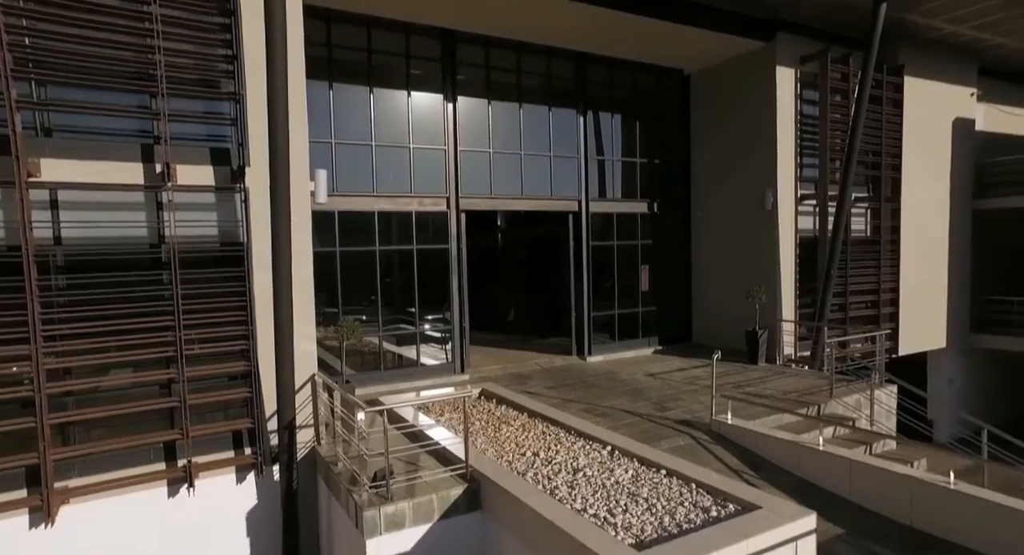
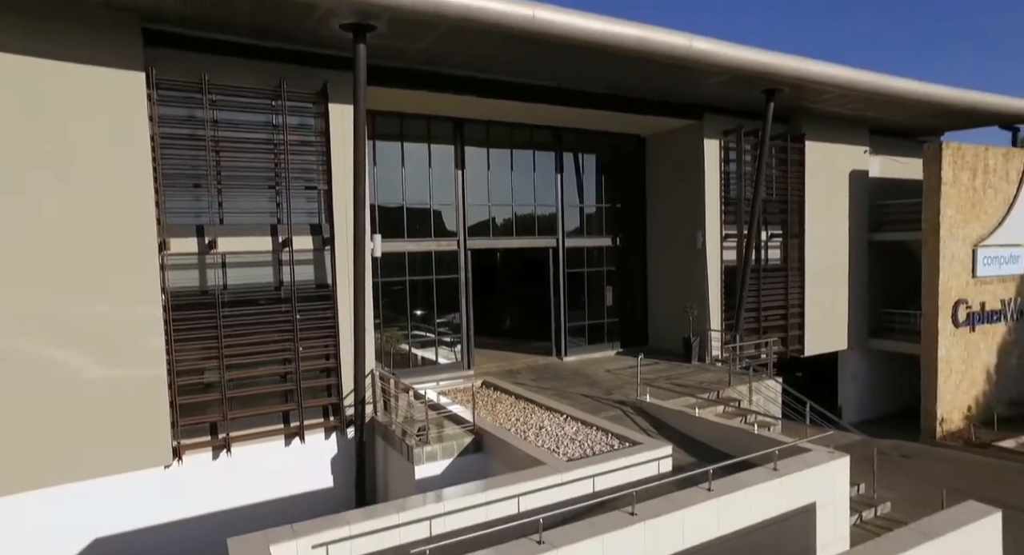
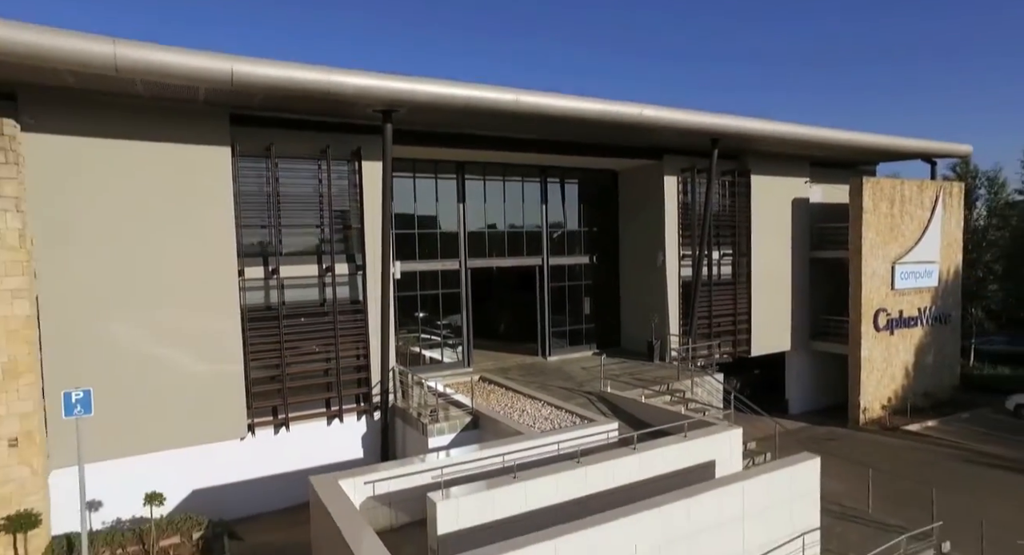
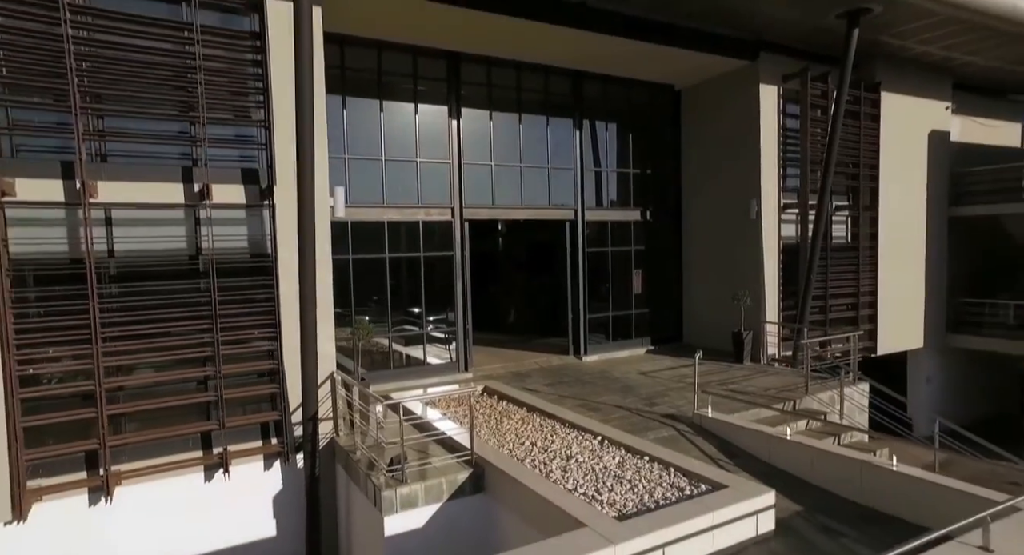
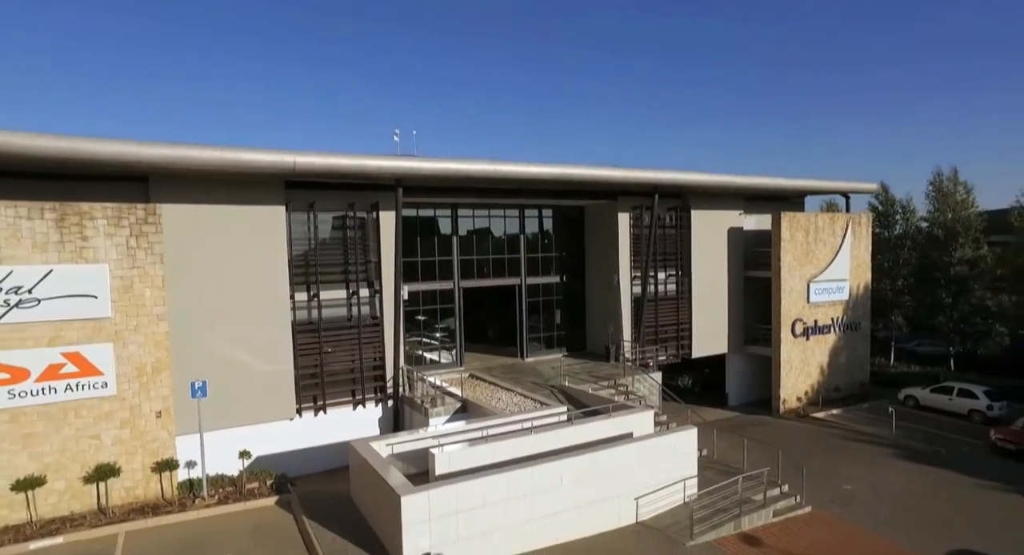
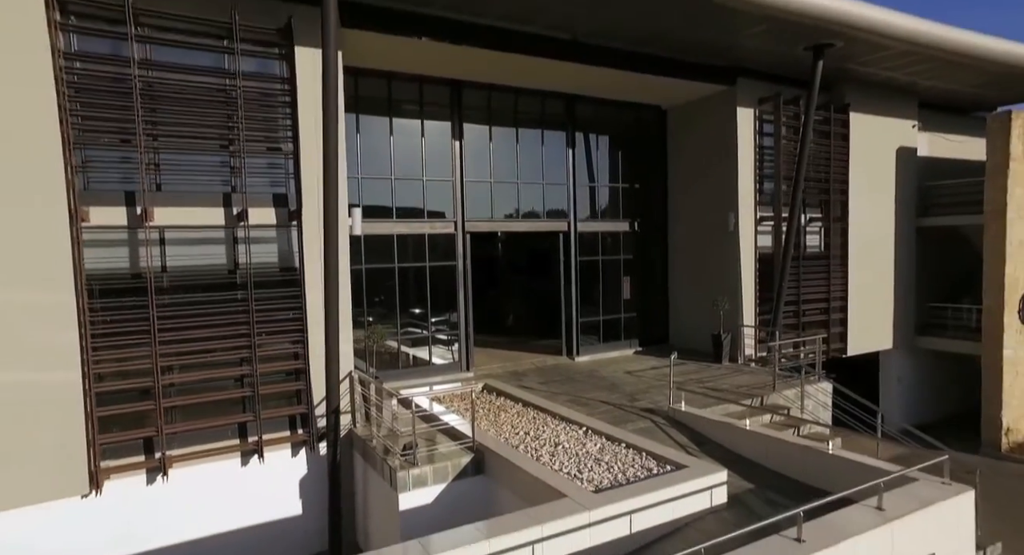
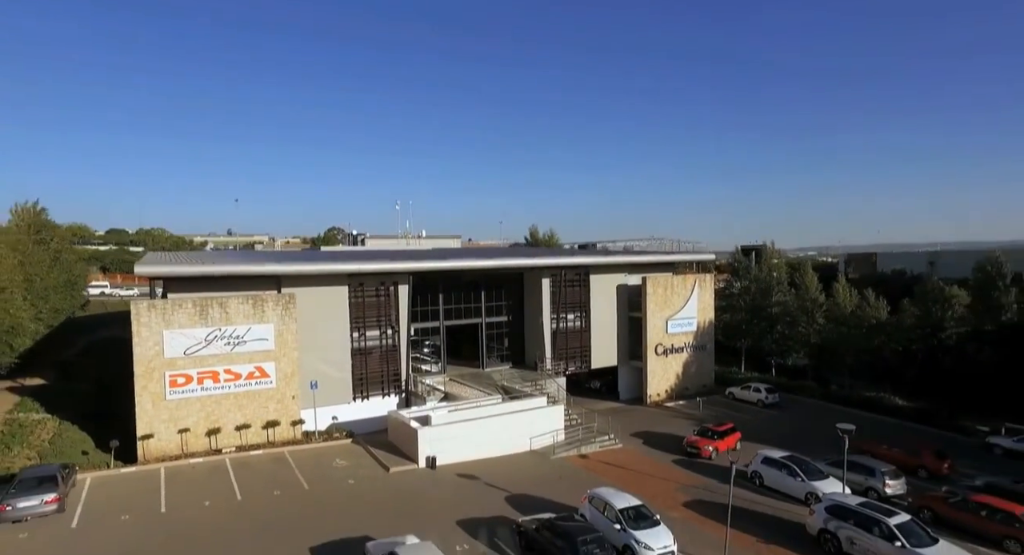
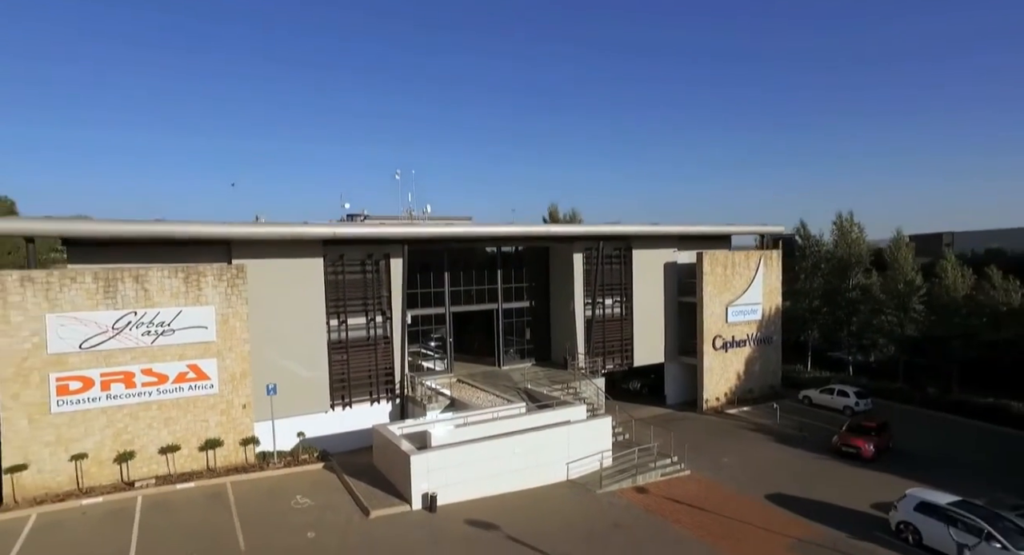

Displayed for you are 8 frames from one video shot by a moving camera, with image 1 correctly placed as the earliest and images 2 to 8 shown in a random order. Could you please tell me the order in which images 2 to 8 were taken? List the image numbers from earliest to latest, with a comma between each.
4, 6, 2, 3, 5, 8, 7
